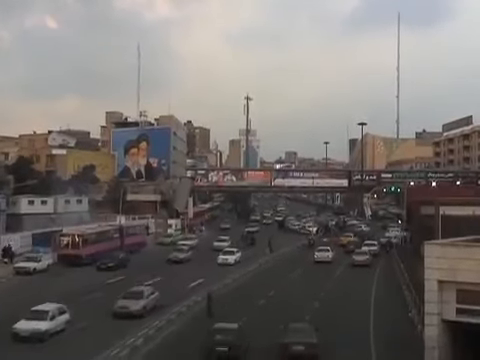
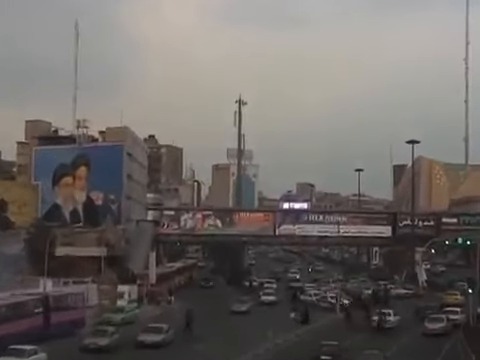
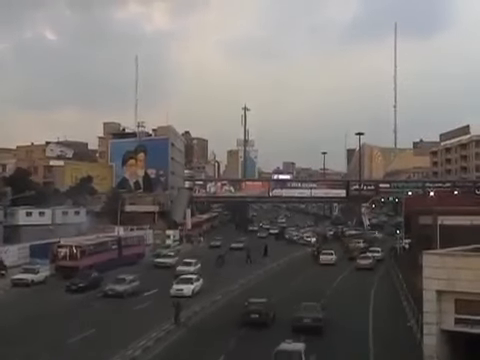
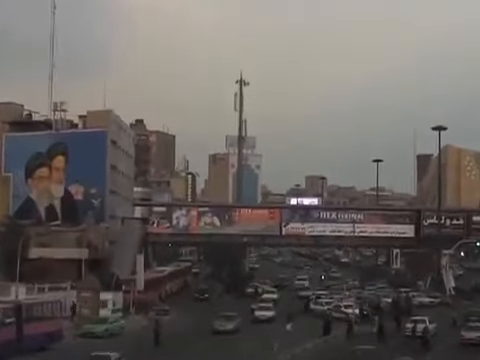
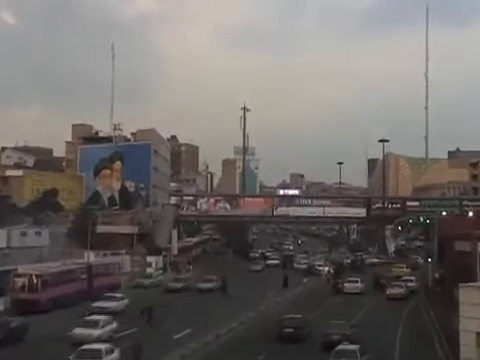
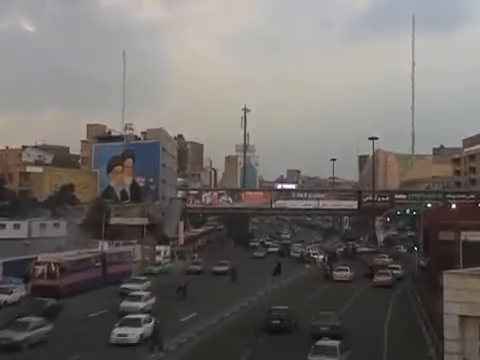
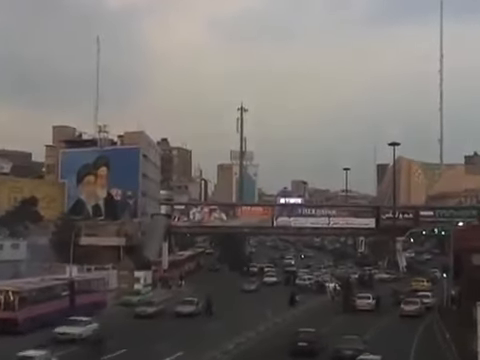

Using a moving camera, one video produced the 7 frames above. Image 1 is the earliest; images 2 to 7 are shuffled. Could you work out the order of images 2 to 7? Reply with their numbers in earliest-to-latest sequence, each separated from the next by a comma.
3, 6, 5, 7, 2, 4
